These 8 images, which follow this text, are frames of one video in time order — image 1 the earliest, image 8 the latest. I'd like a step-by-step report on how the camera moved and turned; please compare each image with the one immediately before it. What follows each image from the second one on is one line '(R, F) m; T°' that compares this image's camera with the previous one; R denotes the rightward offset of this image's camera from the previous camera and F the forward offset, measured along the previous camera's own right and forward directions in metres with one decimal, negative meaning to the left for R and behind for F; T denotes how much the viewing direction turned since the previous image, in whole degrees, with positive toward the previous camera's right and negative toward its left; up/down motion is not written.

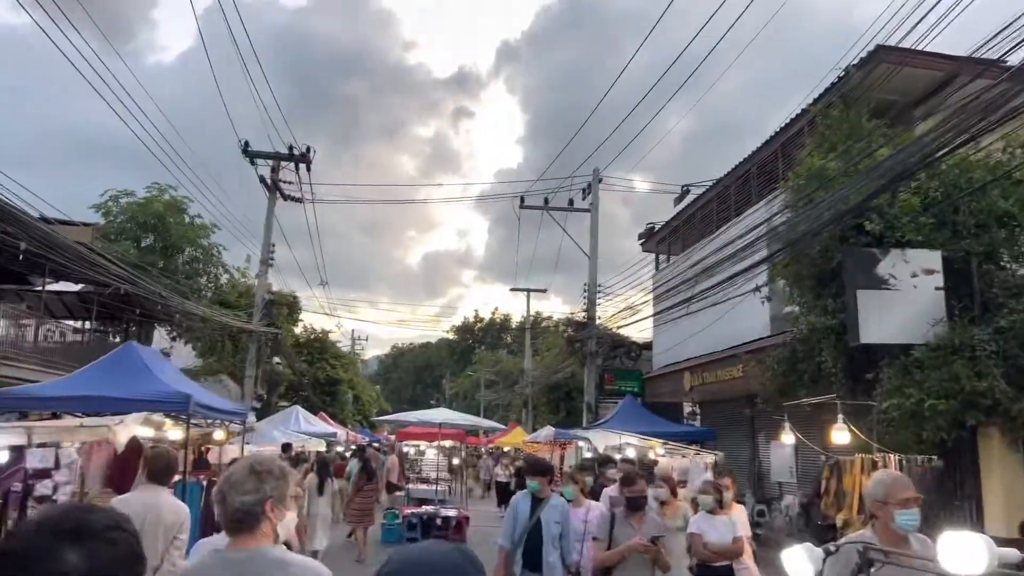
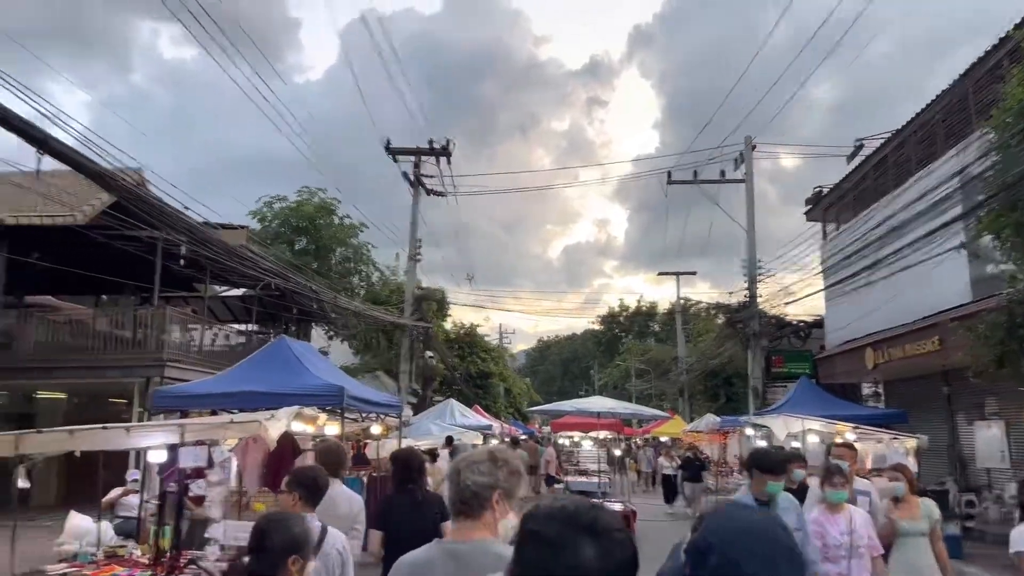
(-0.3, +0.9) m; -10°
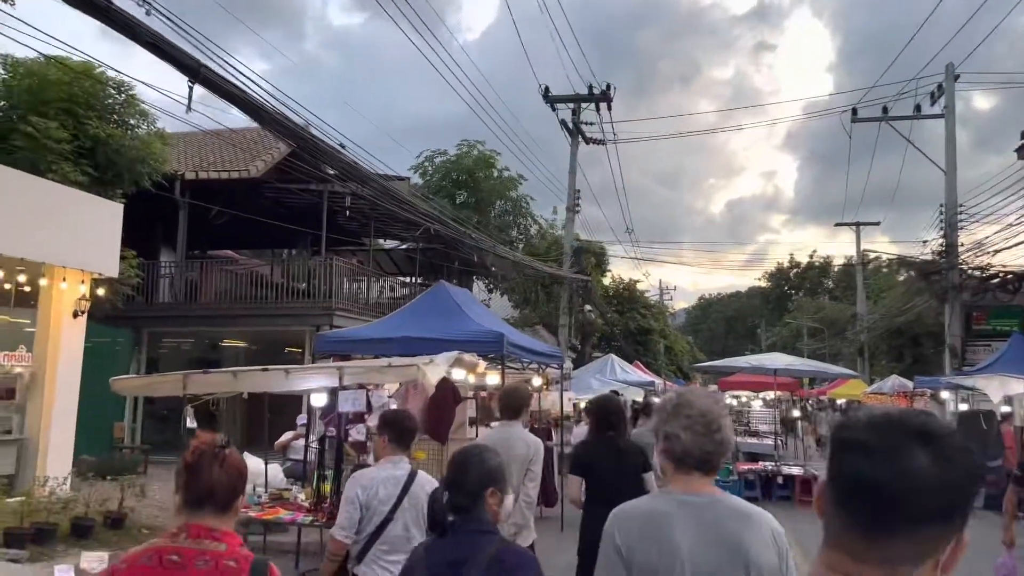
(-0.1, +0.7) m; -11°
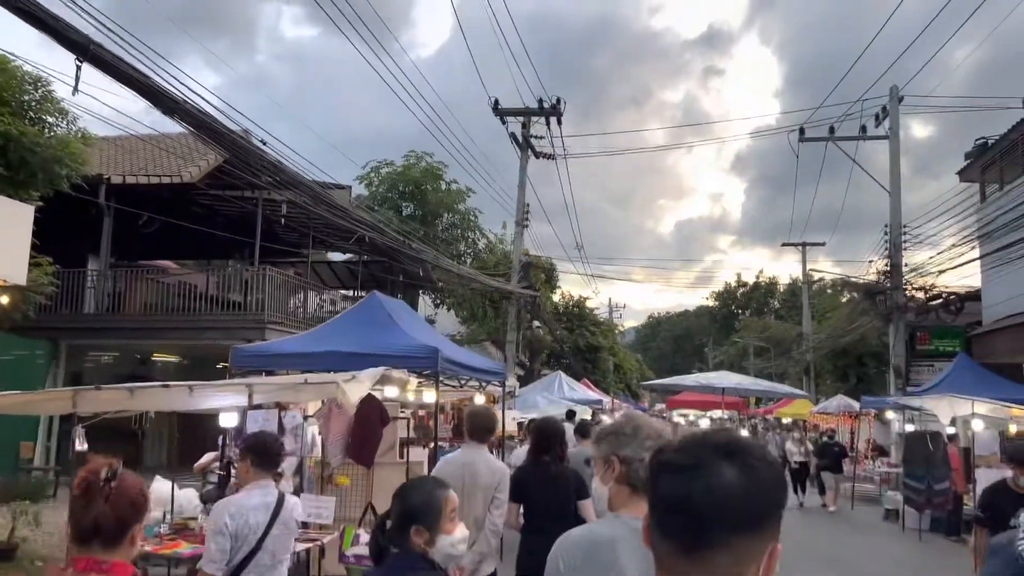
(+0.2, +0.5) m; +3°
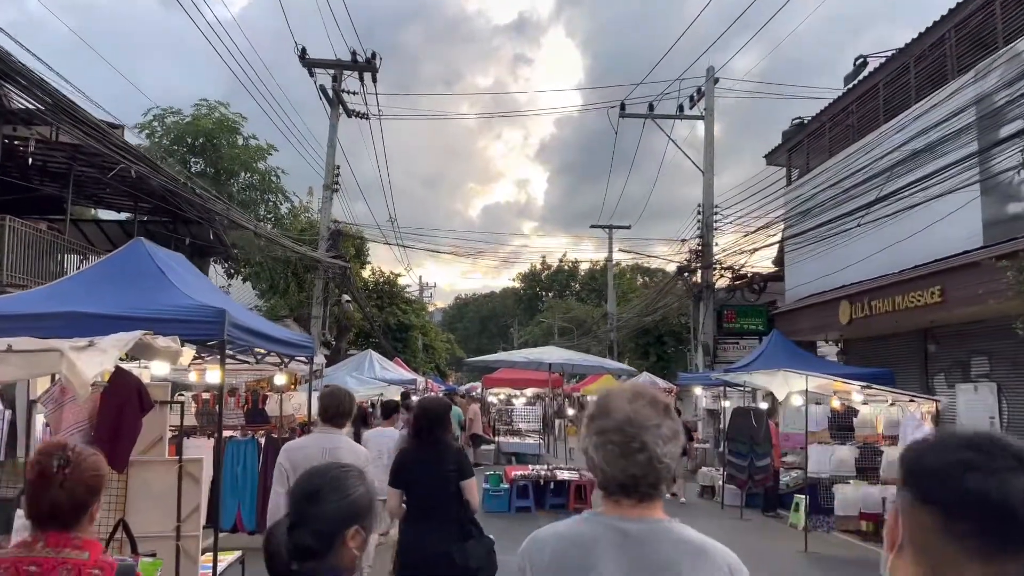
(-0.1, +1.5) m; +14°
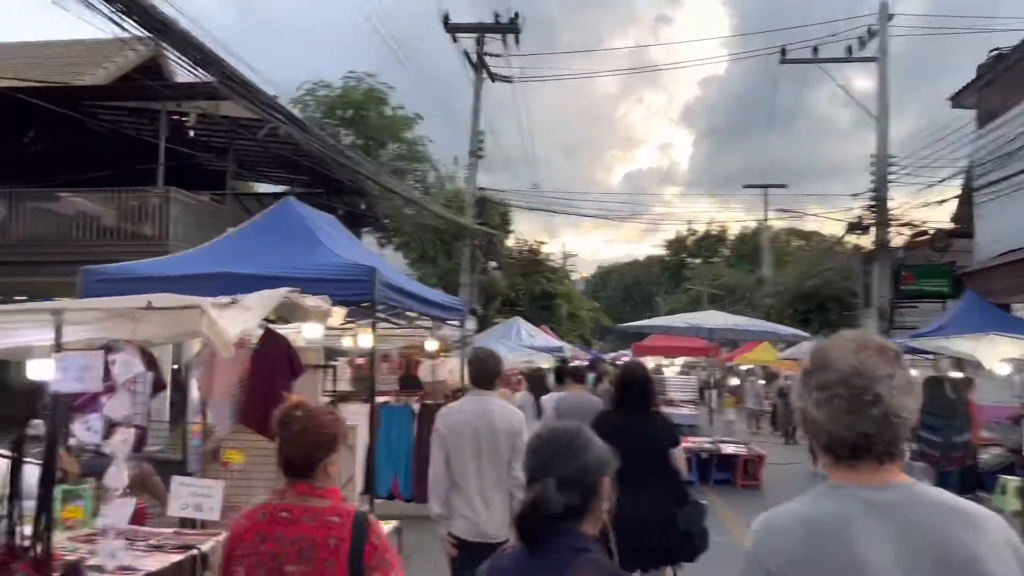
(-0.2, +0.7) m; -10°
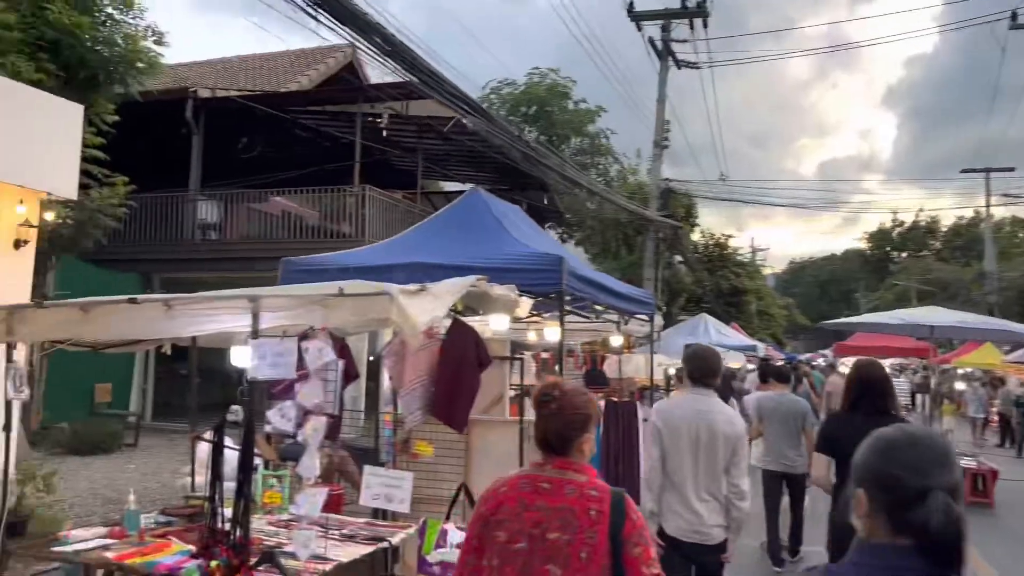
(-0.1, +0.3) m; -13°
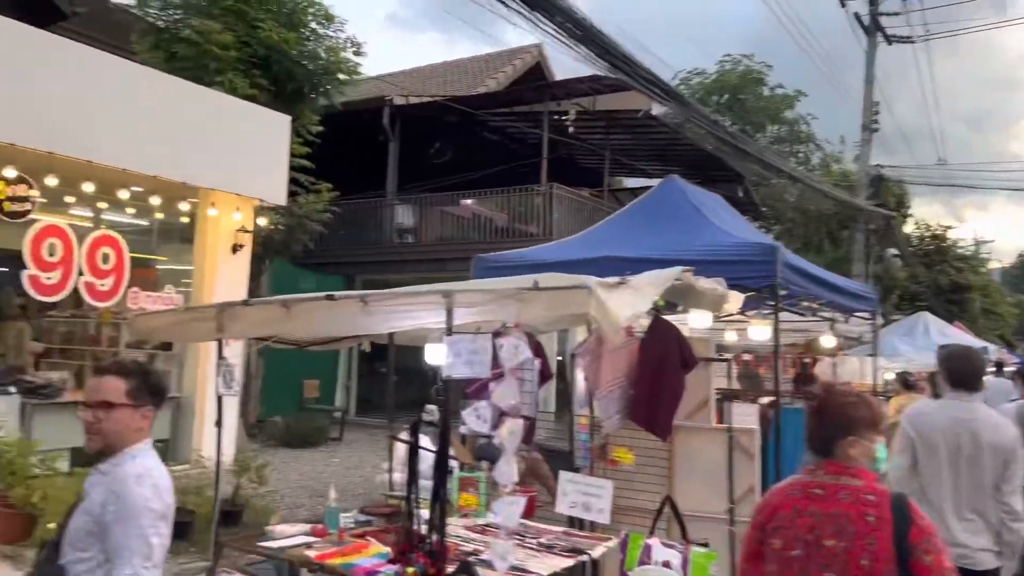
(-0.1, +0.3) m; -13°
